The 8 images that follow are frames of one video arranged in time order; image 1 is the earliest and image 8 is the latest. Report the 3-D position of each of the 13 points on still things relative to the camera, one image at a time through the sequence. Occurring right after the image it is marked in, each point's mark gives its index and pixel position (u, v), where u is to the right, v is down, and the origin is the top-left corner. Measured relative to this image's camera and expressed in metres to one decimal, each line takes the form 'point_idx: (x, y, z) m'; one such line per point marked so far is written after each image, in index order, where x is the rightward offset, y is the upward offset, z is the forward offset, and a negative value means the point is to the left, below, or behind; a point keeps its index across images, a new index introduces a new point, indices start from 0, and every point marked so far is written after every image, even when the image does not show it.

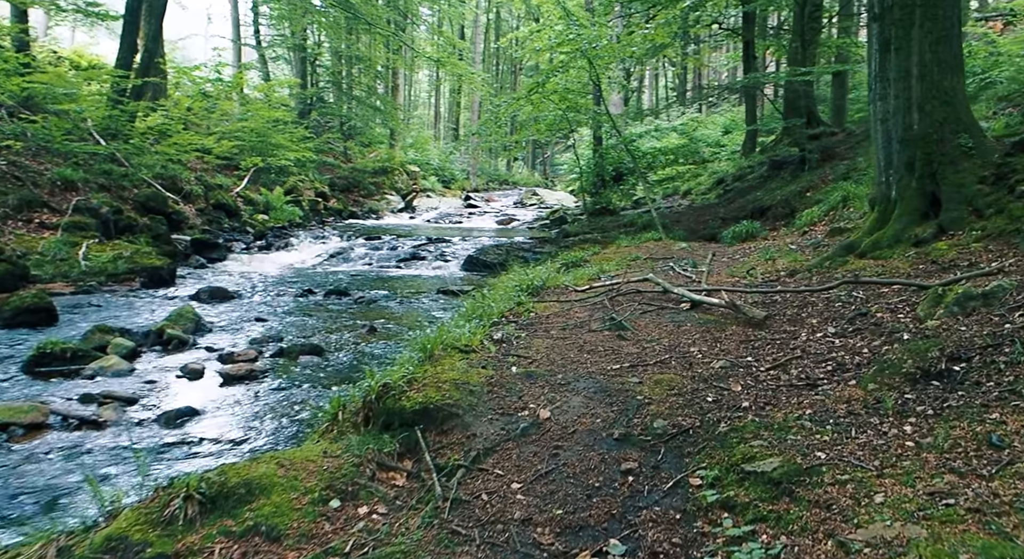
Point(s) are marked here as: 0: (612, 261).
0: (+1.5, +0.3, +10.8) m
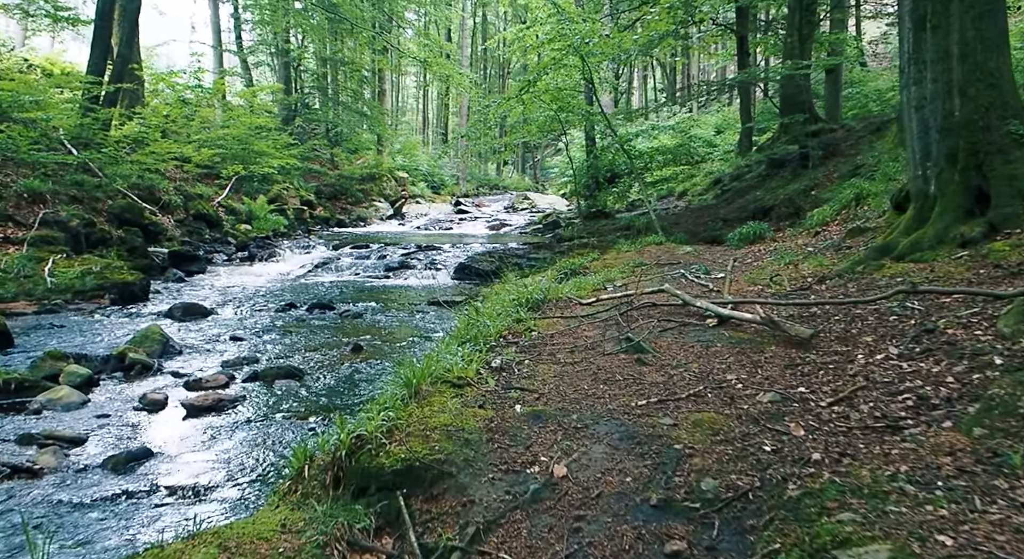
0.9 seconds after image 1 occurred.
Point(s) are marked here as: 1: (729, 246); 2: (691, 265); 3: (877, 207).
0: (+1.4, +0.2, +10.1) m
1: (+3.7, +0.6, +12.4) m
2: (+2.3, +0.1, +9.0) m
3: (+5.0, +1.0, +9.9) m
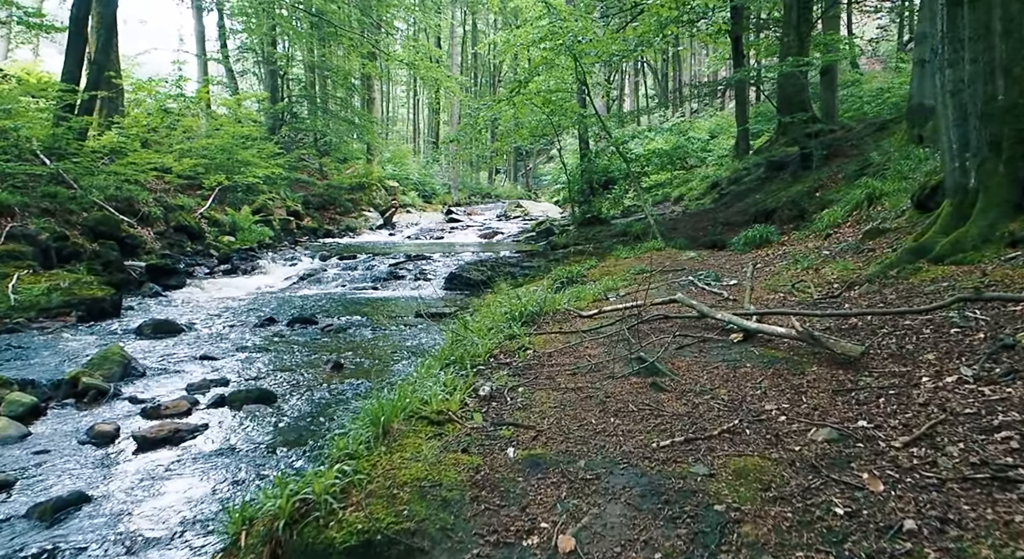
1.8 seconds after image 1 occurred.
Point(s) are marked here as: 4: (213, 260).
0: (+1.3, 0.0, +9.4) m
1: (+3.6, +0.5, +11.7) m
2: (+2.2, +0.1, +8.3) m
3: (+4.8, +0.9, +9.3) m
4: (-8.2, +0.5, +19.9) m
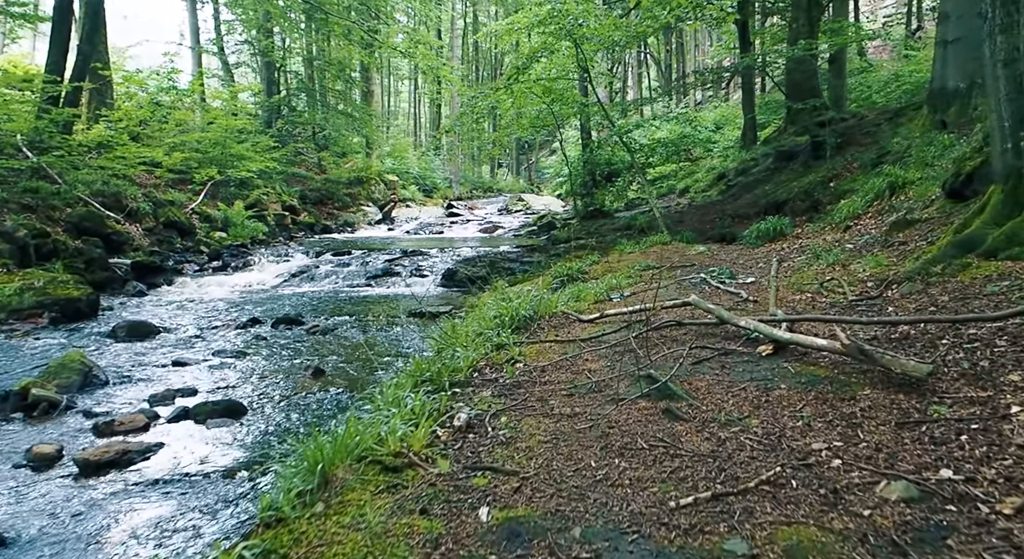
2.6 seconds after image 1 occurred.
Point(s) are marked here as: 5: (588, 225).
0: (+1.3, +0.1, +8.7) m
1: (+3.5, +0.5, +11.0) m
2: (+2.1, +0.1, +7.7) m
3: (+4.8, +1.0, +8.6) m
4: (-8.2, +0.6, +19.3) m
5: (+2.0, +1.5, +19.3) m
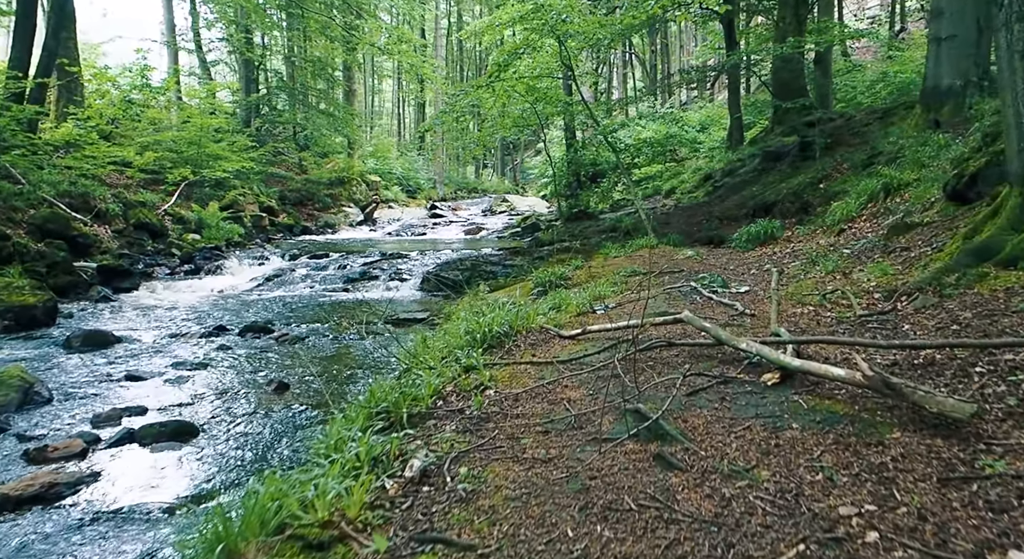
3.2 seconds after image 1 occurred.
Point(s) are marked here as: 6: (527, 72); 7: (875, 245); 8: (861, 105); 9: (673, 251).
0: (+1.0, 0.0, +8.3) m
1: (+3.2, +0.5, +10.6) m
2: (+1.9, 0.0, +7.2) m
3: (+4.5, +0.9, +8.2) m
4: (-8.6, +0.5, +18.6) m
5: (+1.6, +1.4, +18.9) m
6: (+0.4, +4.8, +16.8) m
7: (+3.6, +0.3, +7.1) m
8: (+8.9, +4.4, +18.6) m
9: (+2.3, +0.4, +10.4) m
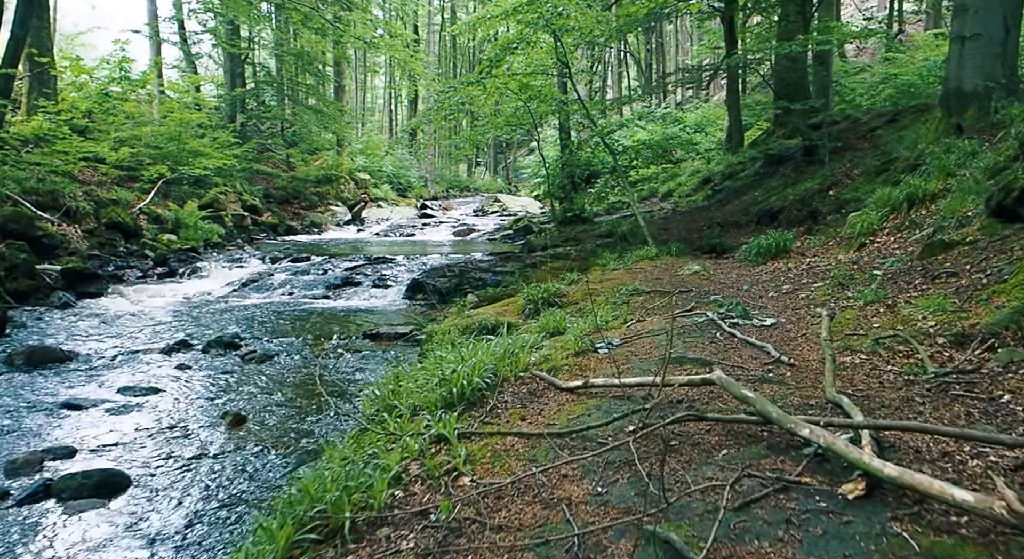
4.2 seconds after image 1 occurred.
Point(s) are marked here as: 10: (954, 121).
0: (+0.9, -0.2, +7.4) m
1: (+3.1, +0.3, +9.8) m
2: (+1.8, -0.2, +6.4) m
3: (+4.4, +0.7, +7.4) m
4: (-8.9, +0.4, +17.7) m
5: (+1.4, +1.2, +18.1) m
6: (+0.2, +4.6, +16.0) m
7: (+3.5, +0.1, +6.3) m
8: (+8.8, +4.2, +17.8) m
9: (+2.2, +0.2, +9.6) m
10: (+6.4, +2.3, +10.5) m
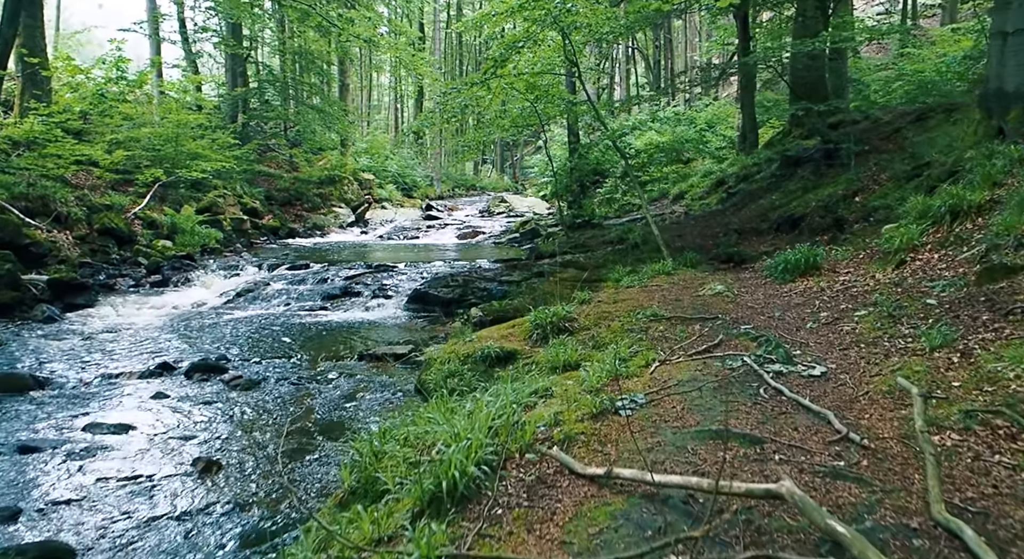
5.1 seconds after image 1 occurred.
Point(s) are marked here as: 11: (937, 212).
0: (+1.0, -0.4, +6.7) m
1: (+3.2, 0.0, +9.1) m
2: (+1.8, -0.4, +5.7) m
3: (+4.5, +0.5, +6.6) m
4: (-8.7, +0.2, +17.1) m
5: (+1.5, +1.0, +17.4) m
6: (+0.3, +4.4, +15.3) m
7: (+3.5, -0.1, +5.6) m
8: (+8.9, +4.0, +17.0) m
9: (+2.3, 0.0, +8.9) m
10: (+6.5, +2.1, +9.8) m
11: (+4.8, +0.8, +8.2) m
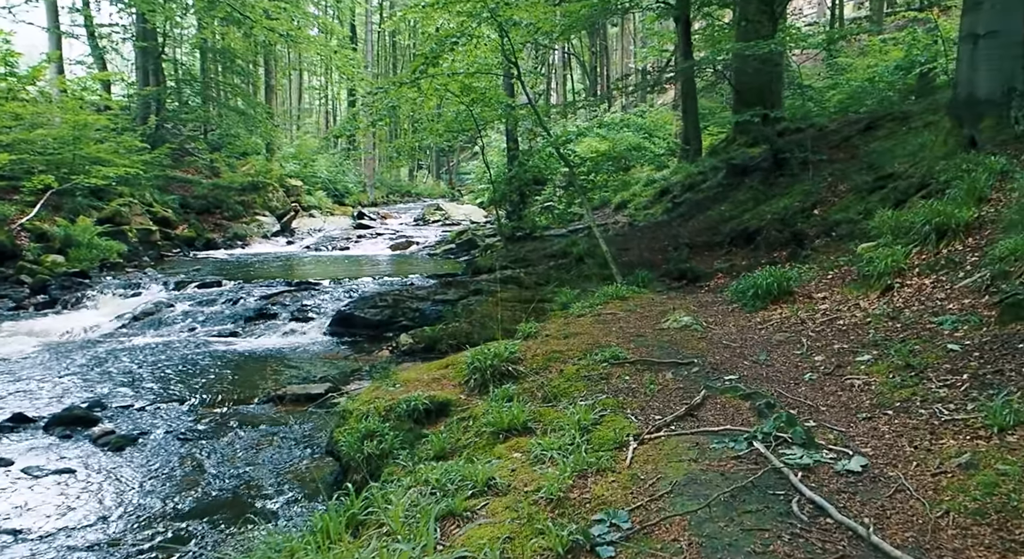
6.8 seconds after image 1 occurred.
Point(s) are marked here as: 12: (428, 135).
0: (+0.5, -0.7, +5.6) m
1: (+2.4, -0.2, +8.1) m
2: (+1.4, -0.7, +4.6) m
3: (+4.0, +0.2, +5.8) m
4: (-10.1, -0.2, +15.0) m
5: (+0.1, +0.7, +16.2) m
6: (-1.0, +4.1, +14.0) m
7: (+3.1, -0.4, +4.6) m
8: (+7.4, +3.7, +16.5) m
9: (+1.5, -0.3, +7.8) m
10: (+5.7, +1.8, +9.1) m
11: (+4.1, +0.5, +7.3) m
12: (-1.8, +3.1, +15.3) m
